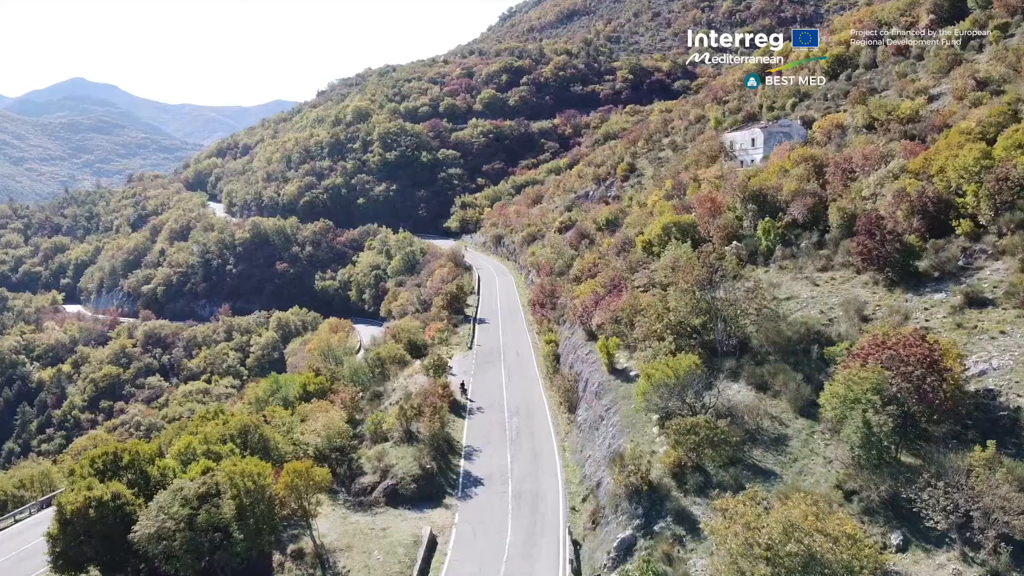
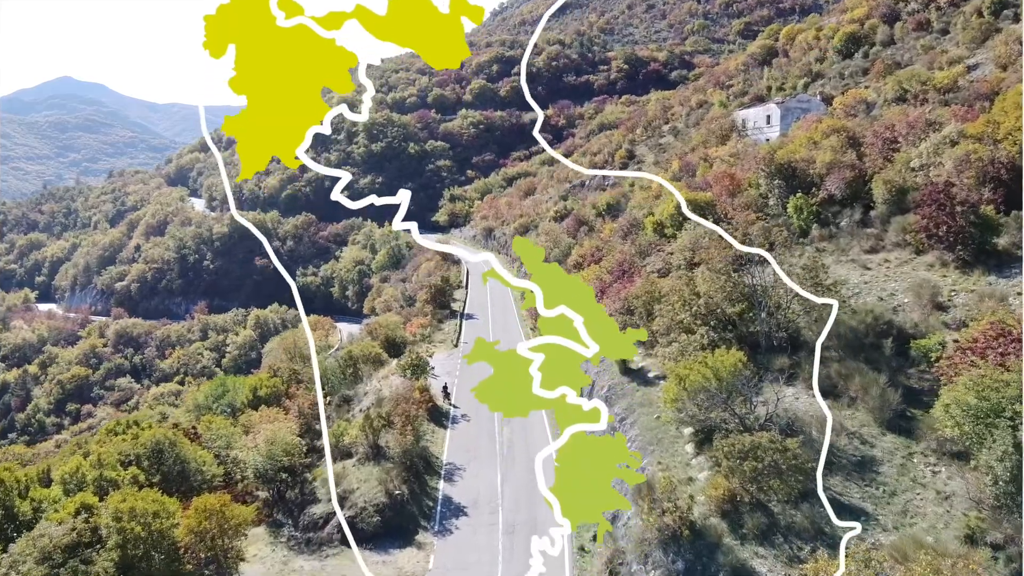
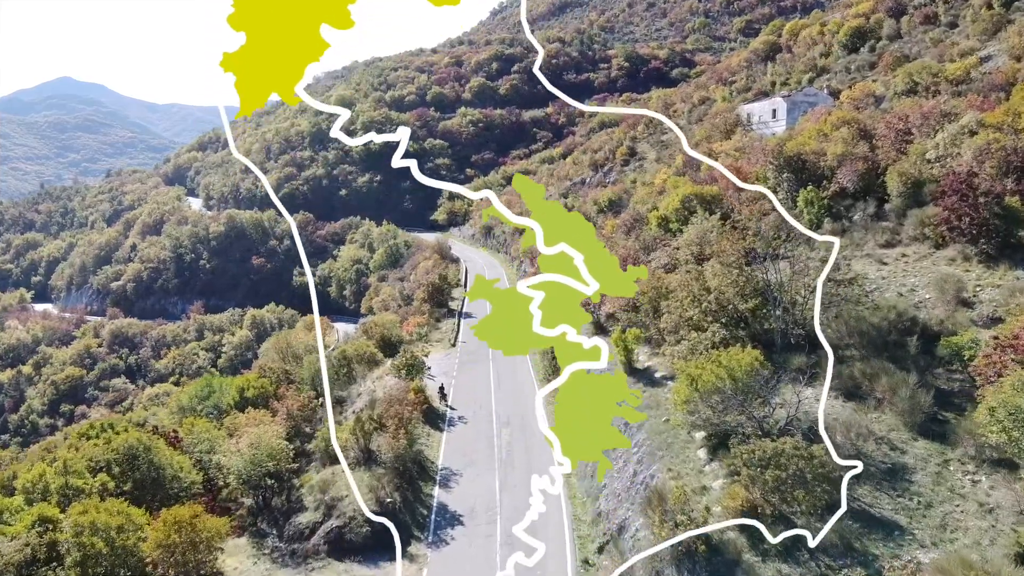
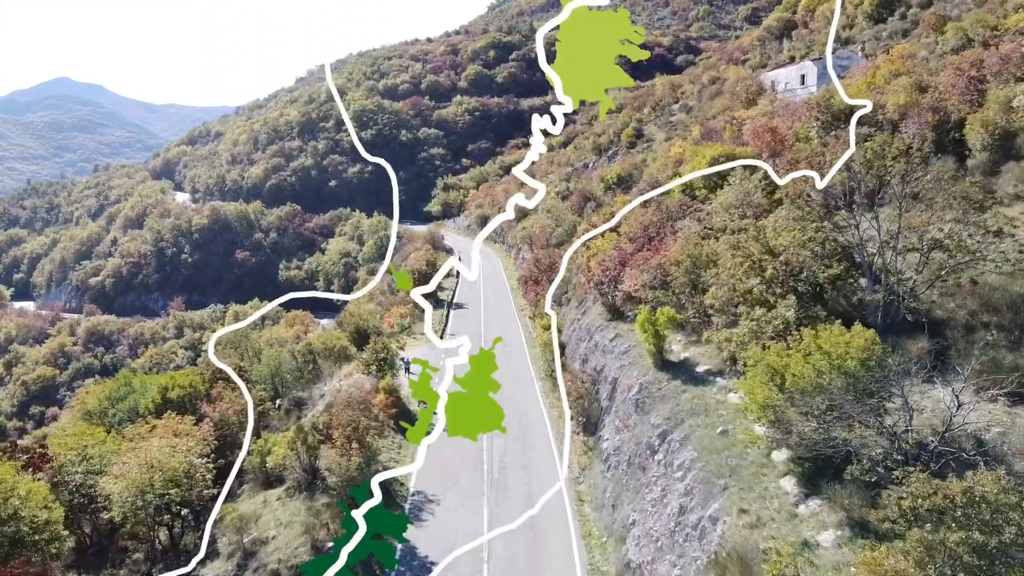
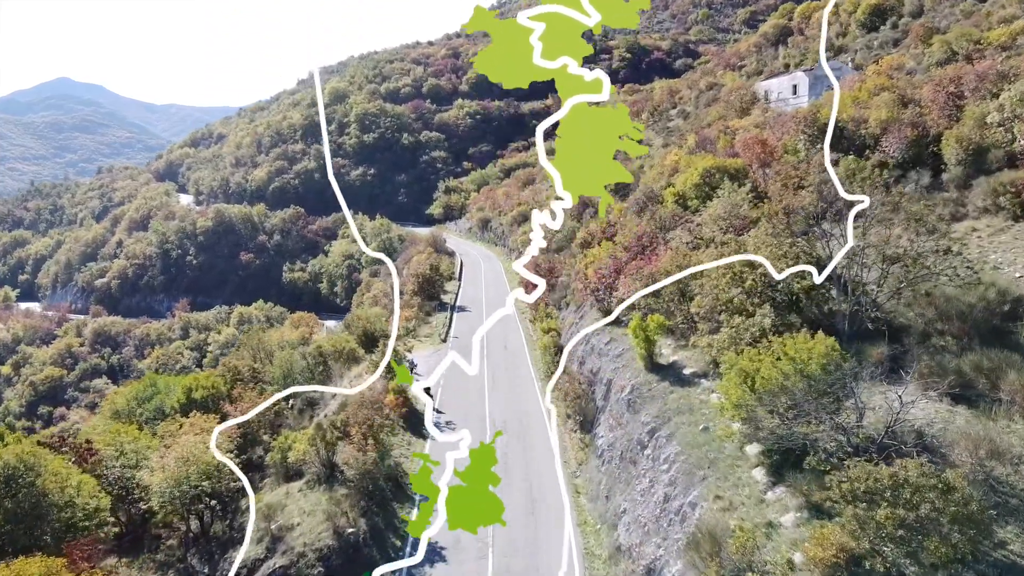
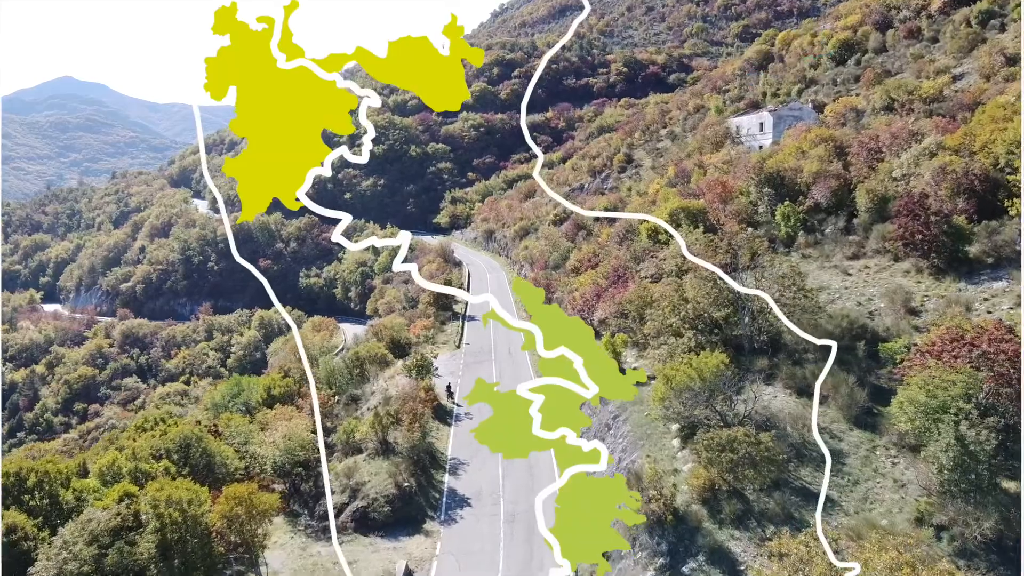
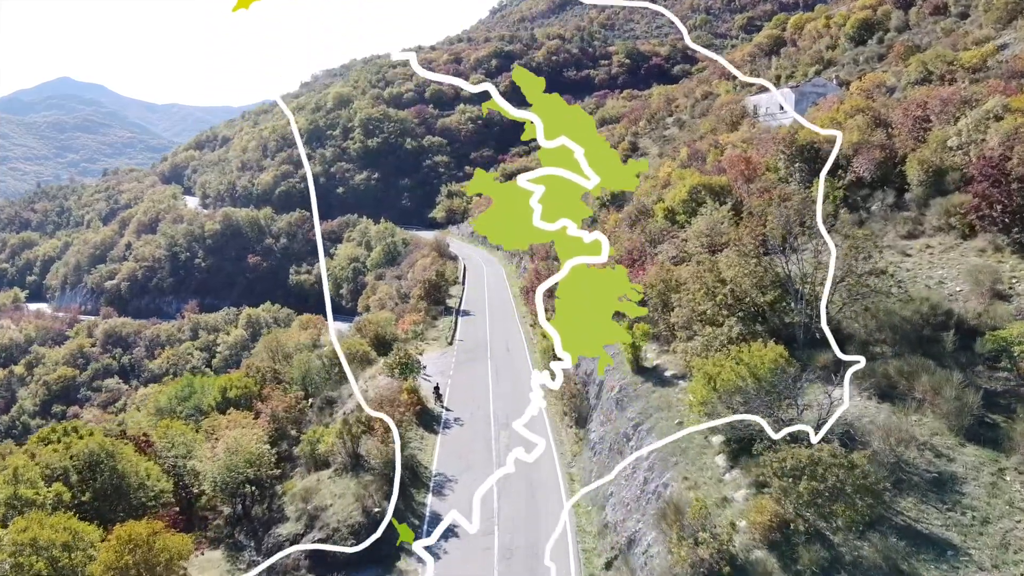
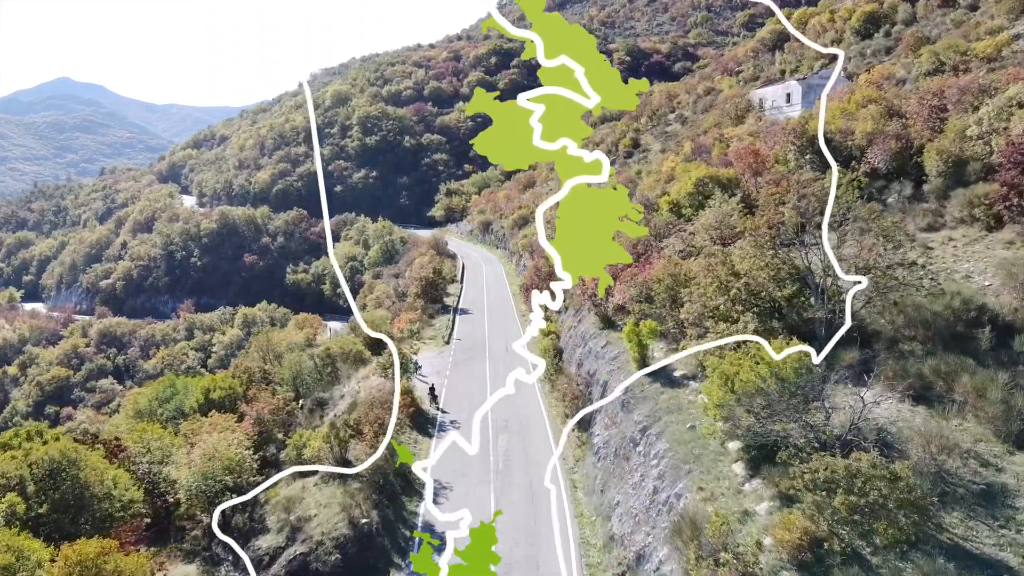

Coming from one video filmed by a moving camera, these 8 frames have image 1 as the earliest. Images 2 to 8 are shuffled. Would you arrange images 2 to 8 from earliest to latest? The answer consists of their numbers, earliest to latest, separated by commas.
6, 2, 3, 7, 8, 5, 4
